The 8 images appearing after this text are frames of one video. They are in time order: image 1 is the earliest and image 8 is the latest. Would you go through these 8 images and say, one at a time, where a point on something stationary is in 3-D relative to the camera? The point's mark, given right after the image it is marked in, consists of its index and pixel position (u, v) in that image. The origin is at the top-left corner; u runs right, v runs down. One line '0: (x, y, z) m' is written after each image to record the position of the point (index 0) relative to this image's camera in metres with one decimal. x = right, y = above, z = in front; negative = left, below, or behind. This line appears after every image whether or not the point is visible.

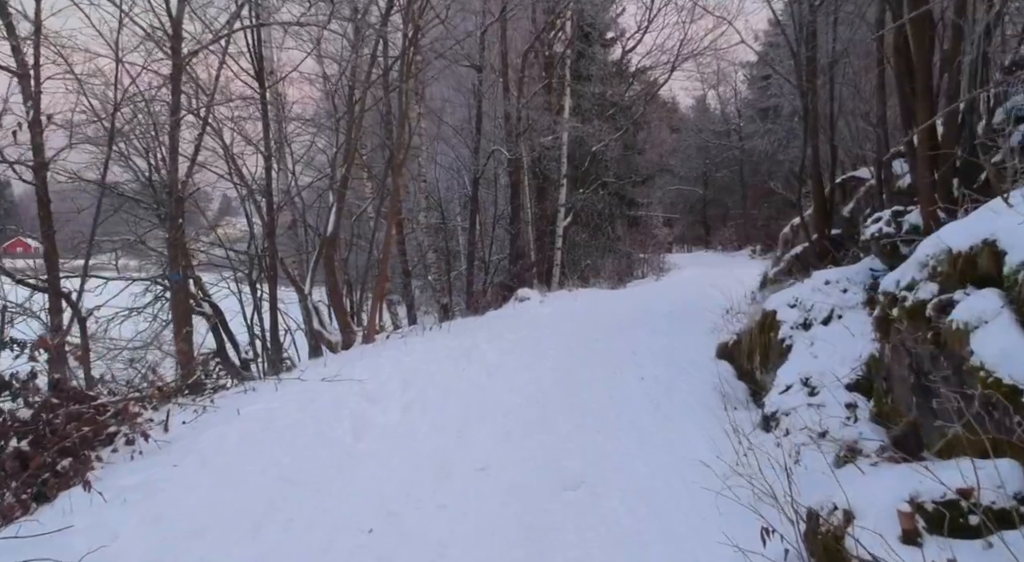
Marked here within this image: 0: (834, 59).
0: (+3.9, +2.7, +9.4) m
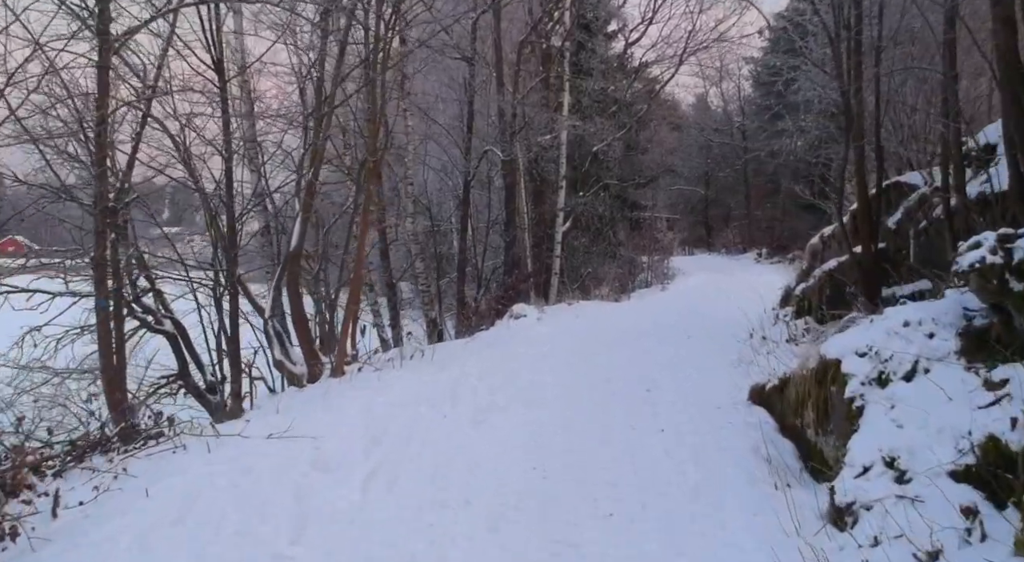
0: (+3.8, +2.4, +8.0) m
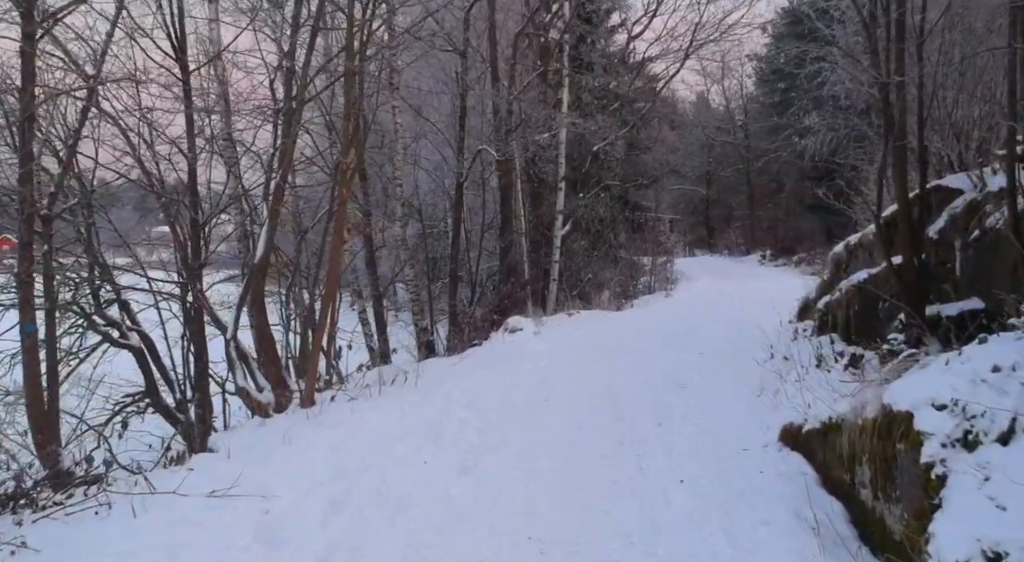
0: (+3.8, +2.3, +6.9) m
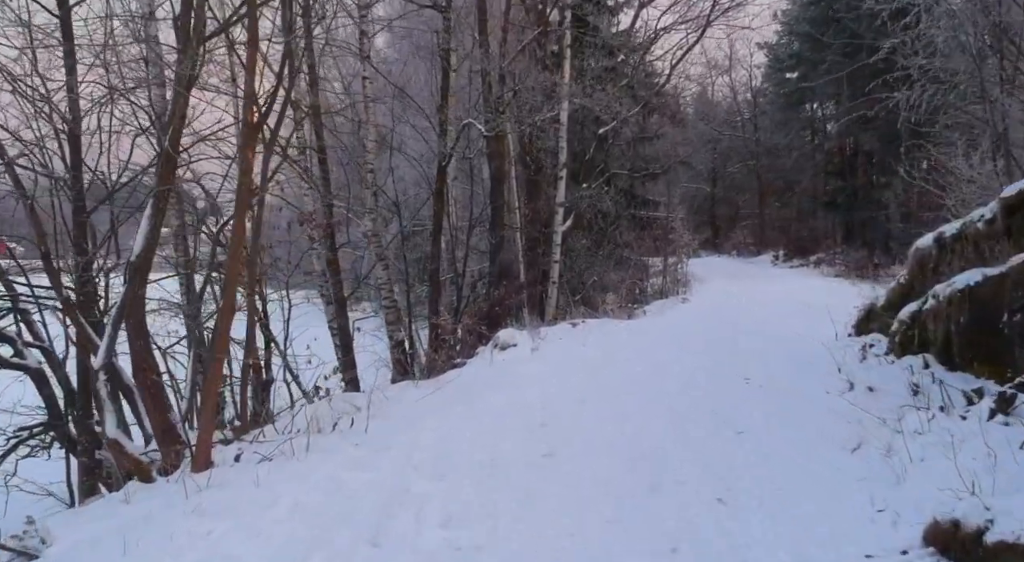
0: (+3.7, +2.2, +4.6) m
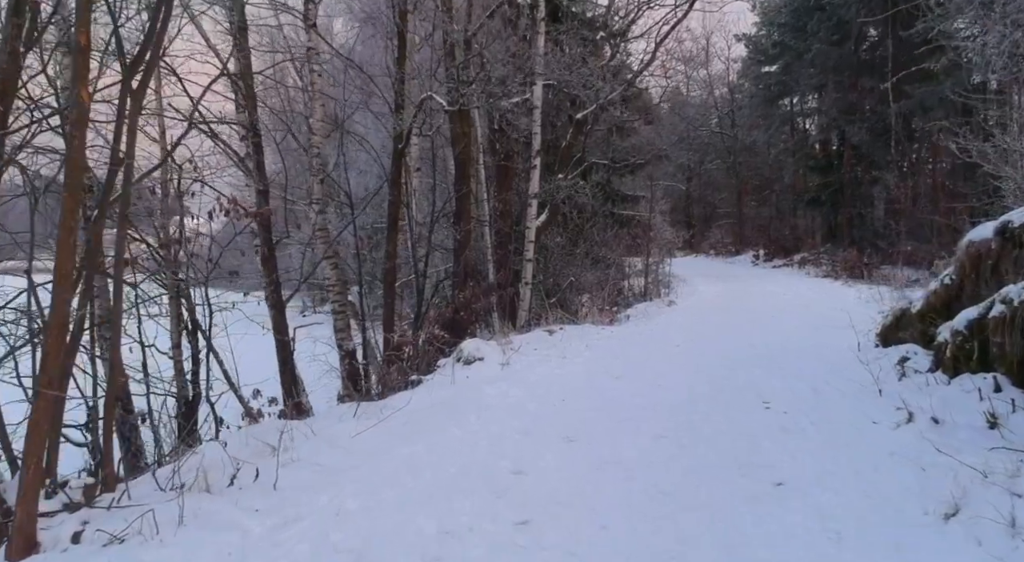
0: (+3.5, +2.2, +3.2) m
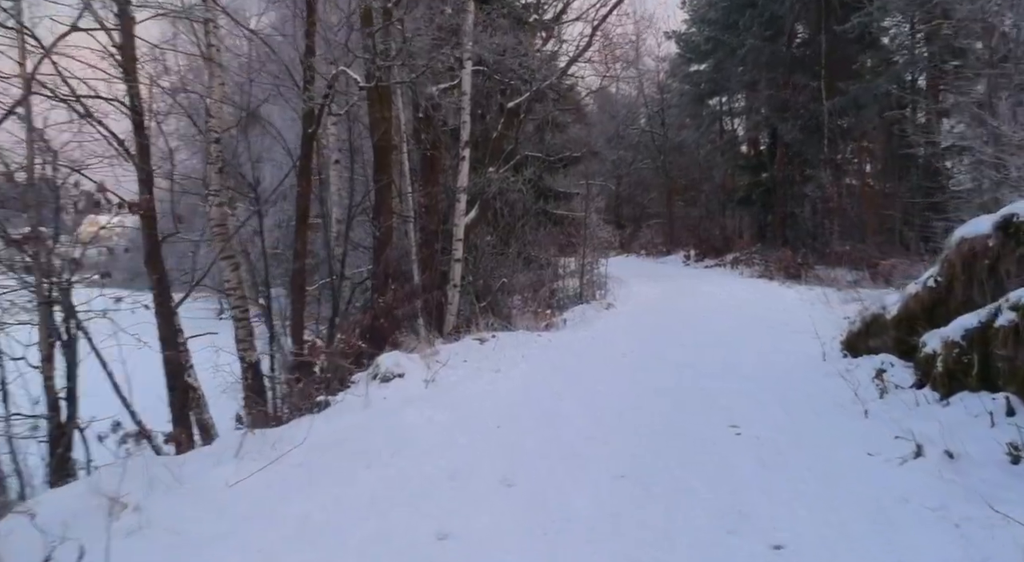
0: (+3.3, +2.2, +2.3) m
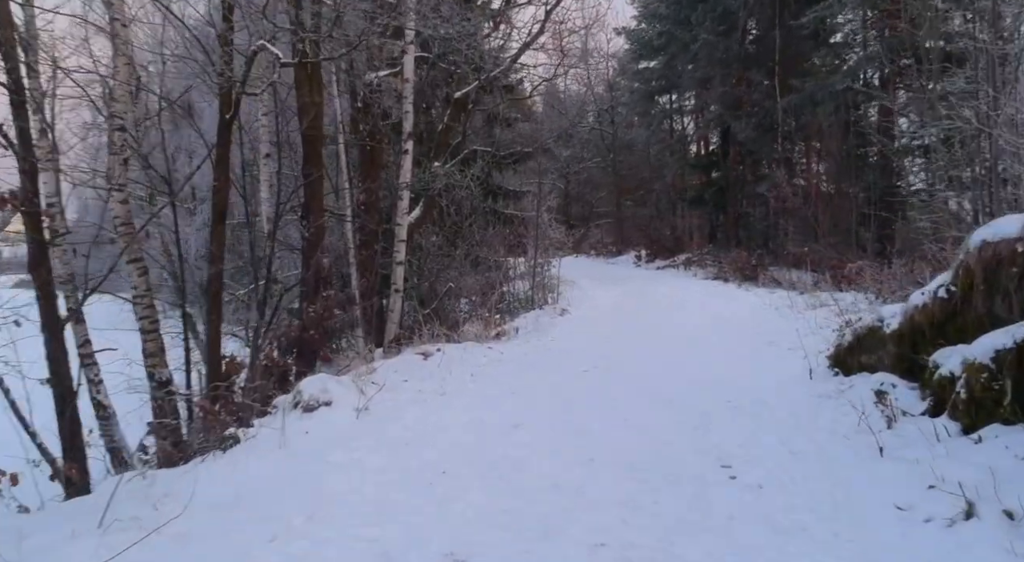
0: (+3.2, +2.1, +1.5) m
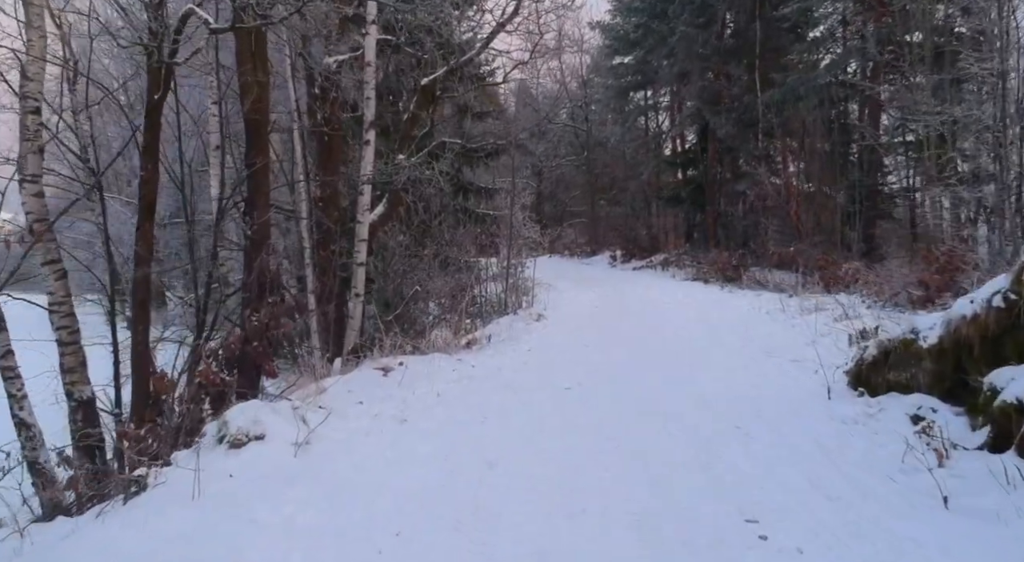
0: (+3.1, +2.1, +0.7) m
